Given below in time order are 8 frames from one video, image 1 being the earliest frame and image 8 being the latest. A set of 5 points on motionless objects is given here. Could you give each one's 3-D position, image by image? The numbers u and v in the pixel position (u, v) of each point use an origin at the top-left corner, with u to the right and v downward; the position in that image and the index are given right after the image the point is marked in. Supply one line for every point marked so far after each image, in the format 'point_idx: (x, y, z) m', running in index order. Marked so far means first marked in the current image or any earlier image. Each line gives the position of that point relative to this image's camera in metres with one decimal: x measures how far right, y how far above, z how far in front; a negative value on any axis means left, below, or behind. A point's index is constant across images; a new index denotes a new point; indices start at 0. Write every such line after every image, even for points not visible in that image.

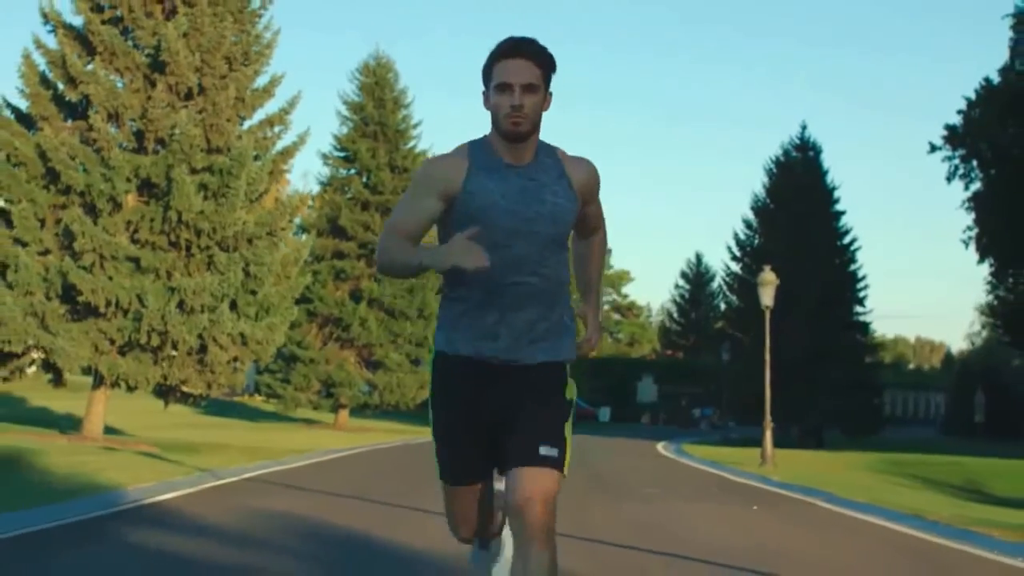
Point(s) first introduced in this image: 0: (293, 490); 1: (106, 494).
0: (-2.5, -2.4, +16.1) m
1: (-4.5, -2.3, +15.1) m
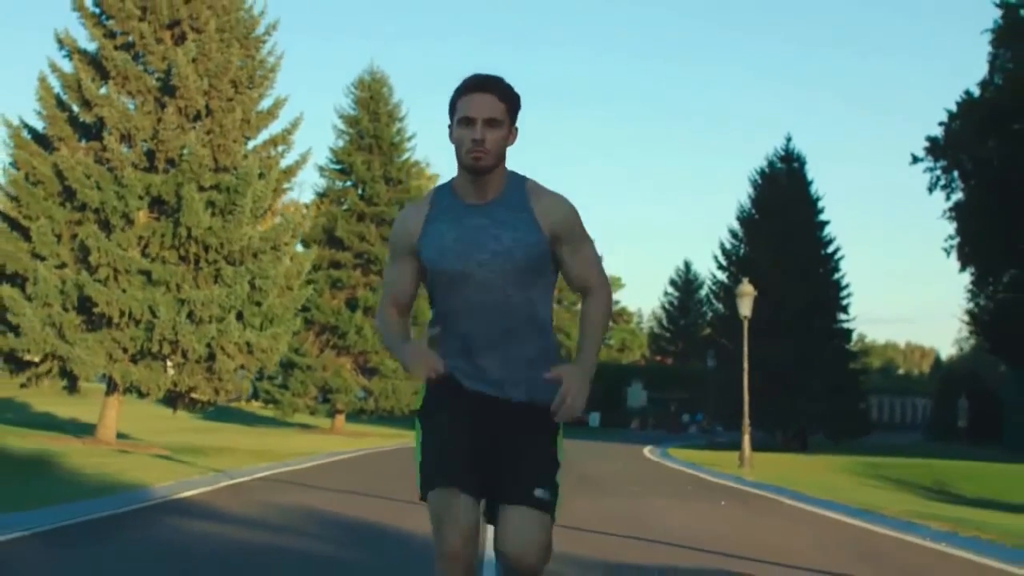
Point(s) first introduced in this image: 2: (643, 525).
0: (-2.6, -2.6, +17.7) m
1: (-4.6, -2.5, +16.6) m
2: (+1.5, -2.5, +14.7) m
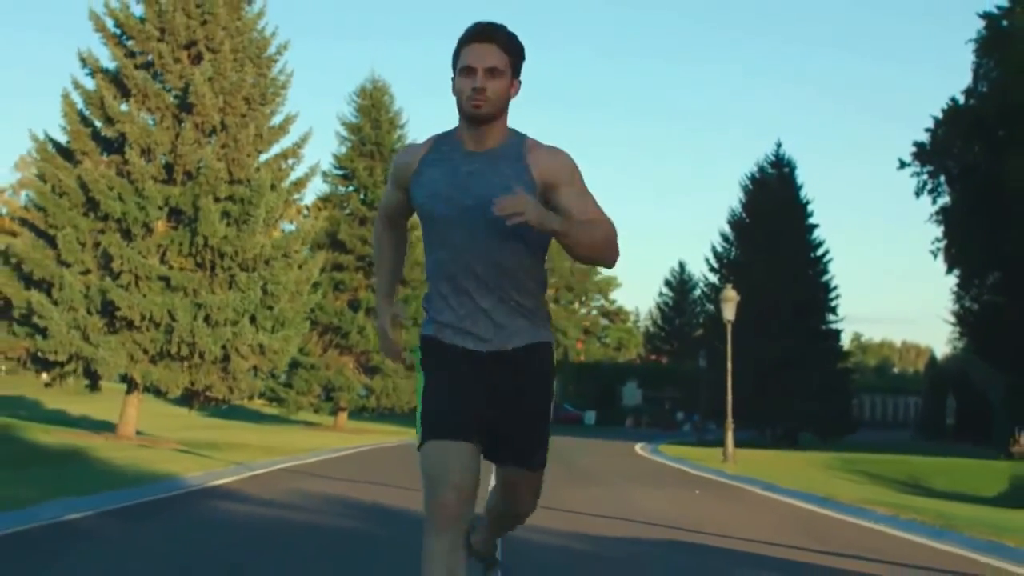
0: (-2.7, -2.7, +19.6) m
1: (-4.7, -2.6, +18.5) m
2: (+1.4, -2.7, +16.6) m
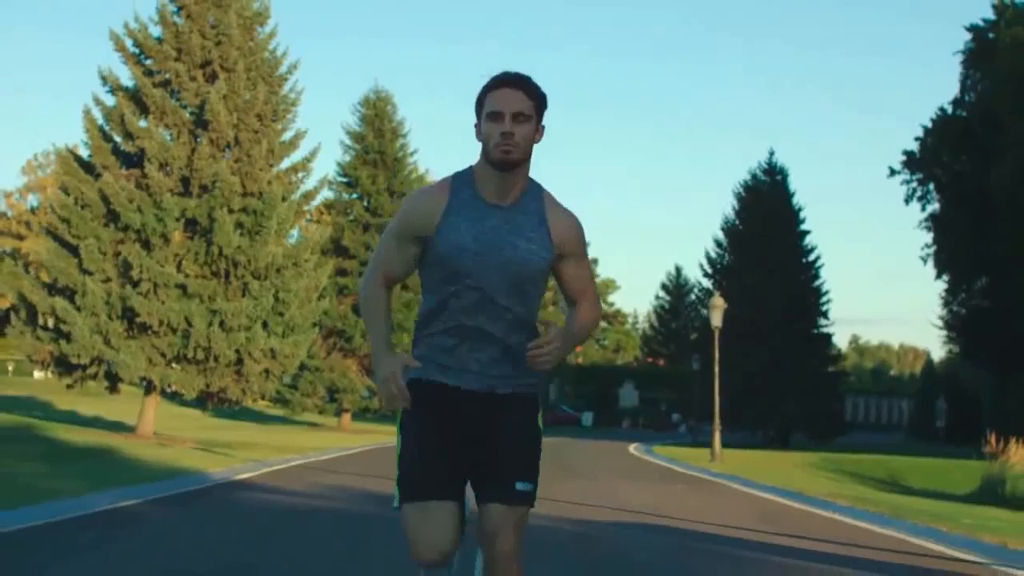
0: (-2.7, -2.9, +21.3) m
1: (-4.7, -2.8, +20.2) m
2: (+1.4, -2.8, +18.4) m
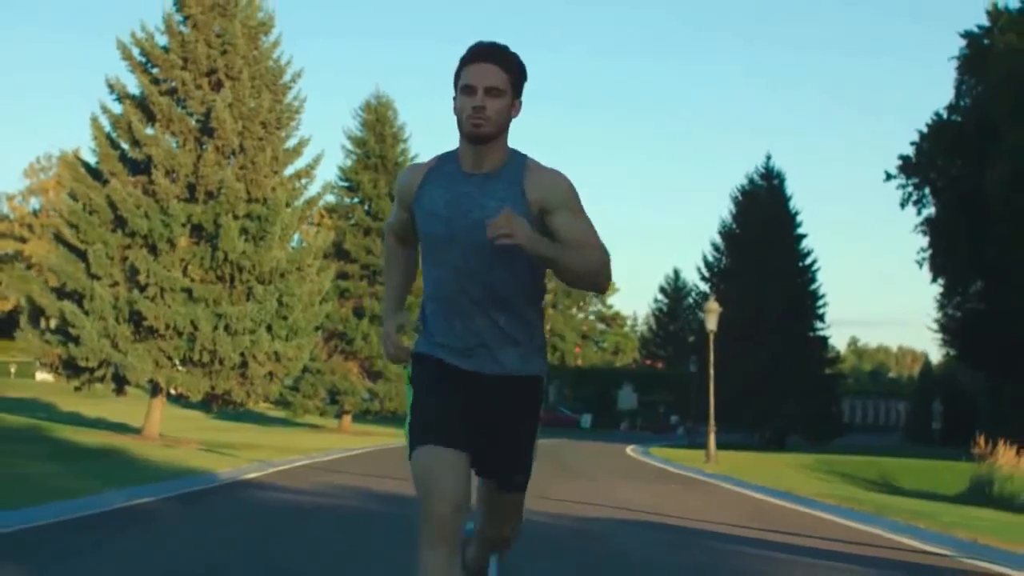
0: (-2.8, -3.0, +22.0) m
1: (-4.7, -2.9, +20.9) m
2: (+1.4, -2.9, +19.0) m
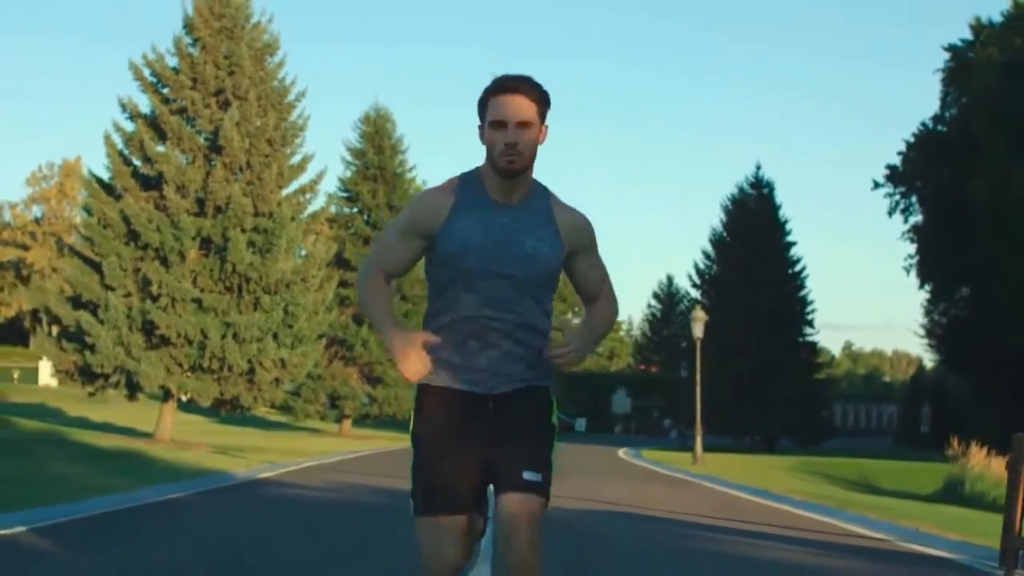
0: (-2.8, -3.2, +23.6) m
1: (-4.8, -3.1, +22.5) m
2: (+1.3, -3.1, +20.7) m
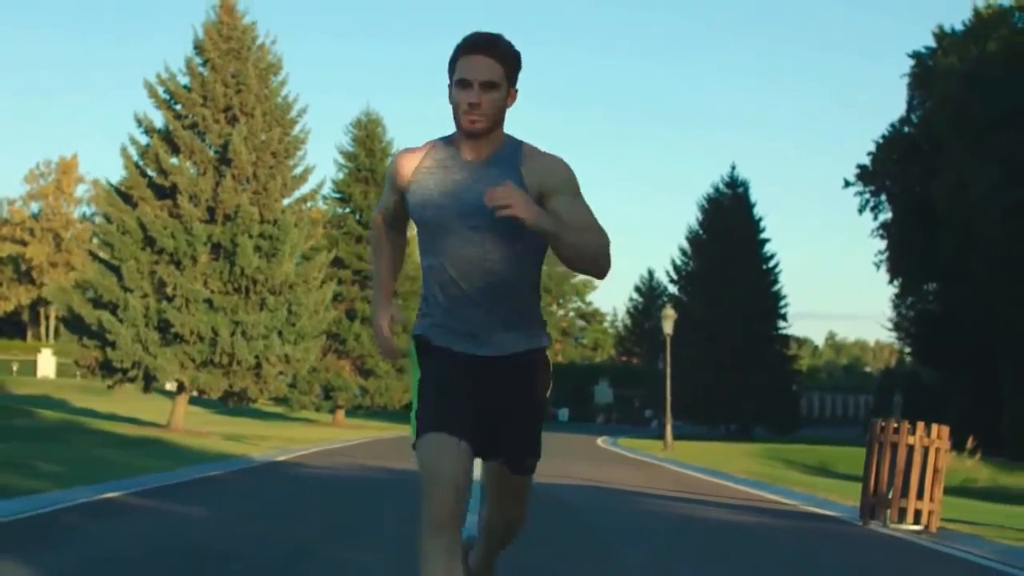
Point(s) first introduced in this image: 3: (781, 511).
0: (-3.1, -3.3, +26.8) m
1: (-5.1, -3.2, +25.7) m
2: (+1.0, -3.3, +23.9) m
3: (+3.2, -2.7, +16.5) m
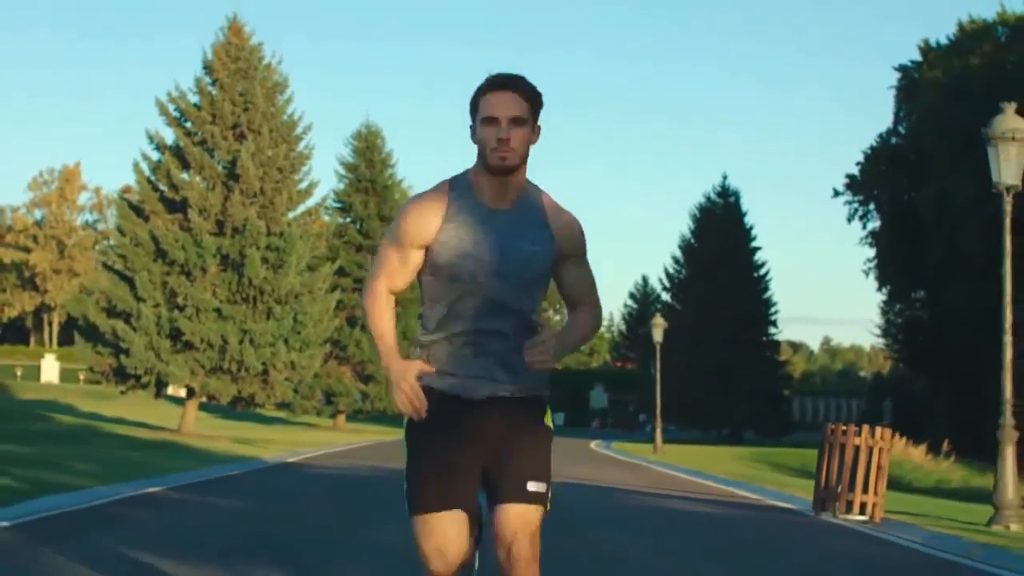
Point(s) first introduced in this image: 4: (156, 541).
0: (-3.2, -3.5, +28.5) m
1: (-5.2, -3.4, +27.4) m
2: (+0.9, -3.5, +25.6) m
3: (+3.1, -2.9, +18.2) m
4: (-3.8, -2.6, +14.5) m
